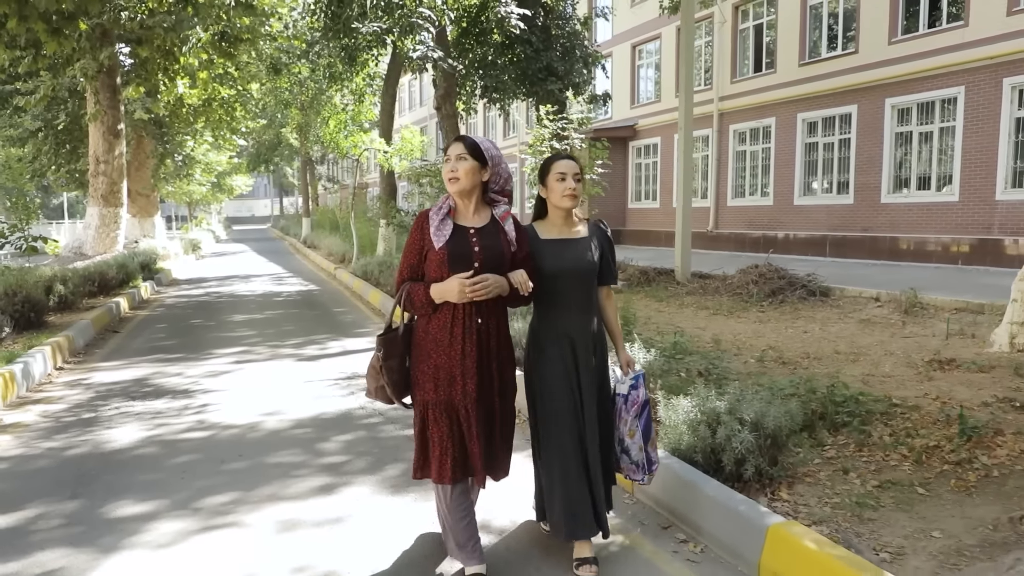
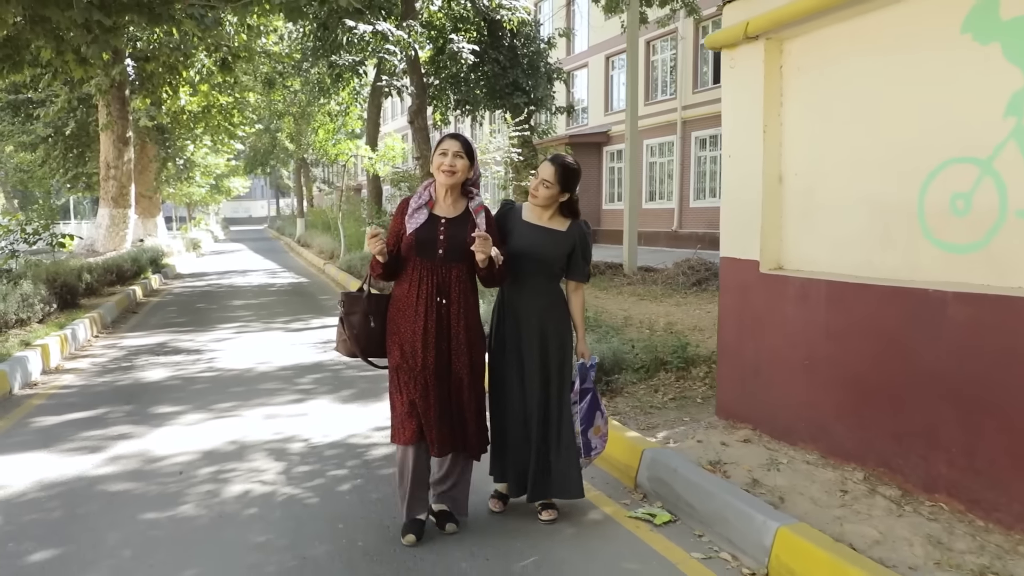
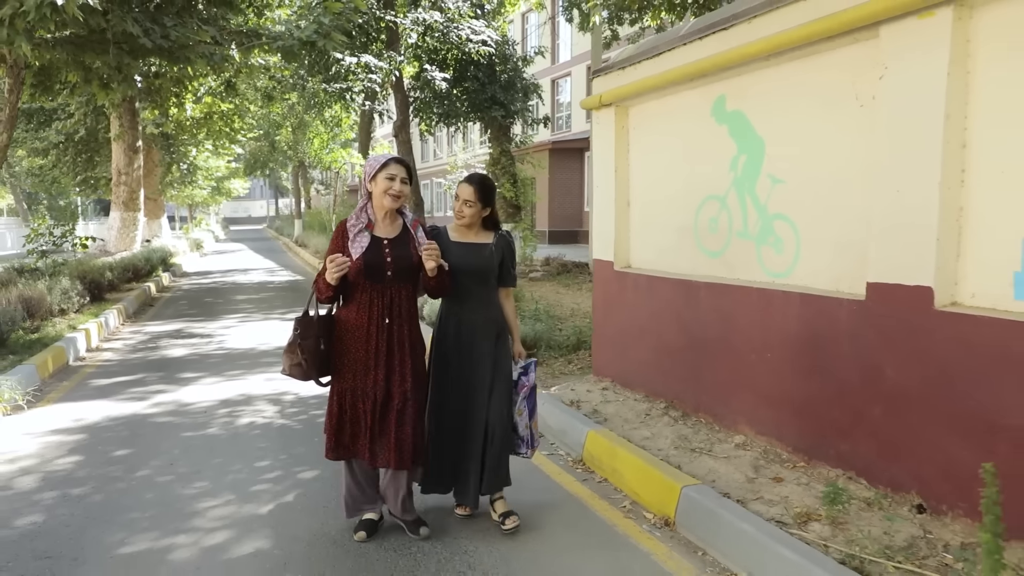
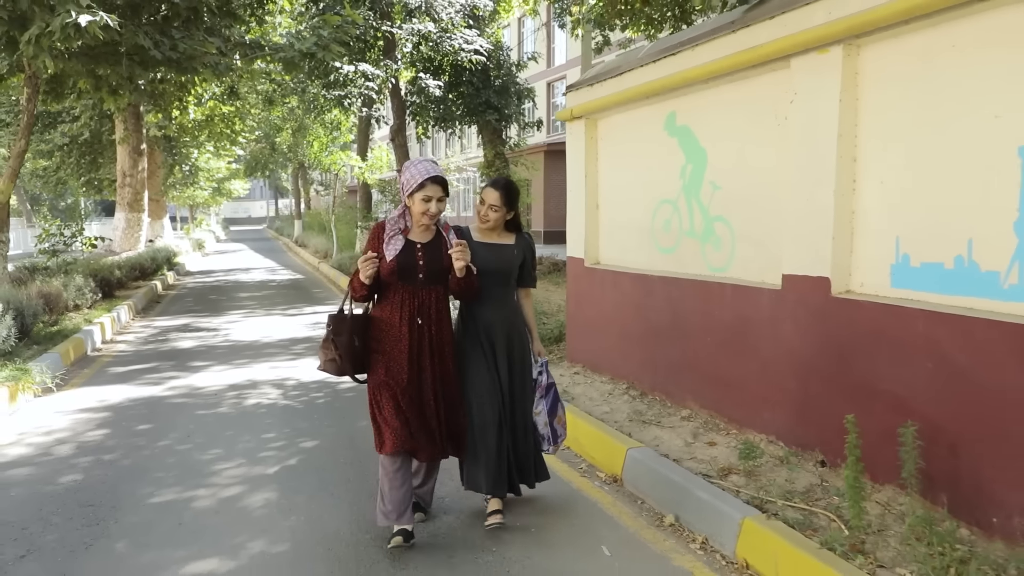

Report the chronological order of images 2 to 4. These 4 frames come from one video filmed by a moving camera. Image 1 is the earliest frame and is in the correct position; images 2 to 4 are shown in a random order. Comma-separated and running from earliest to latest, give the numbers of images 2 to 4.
2, 3, 4
